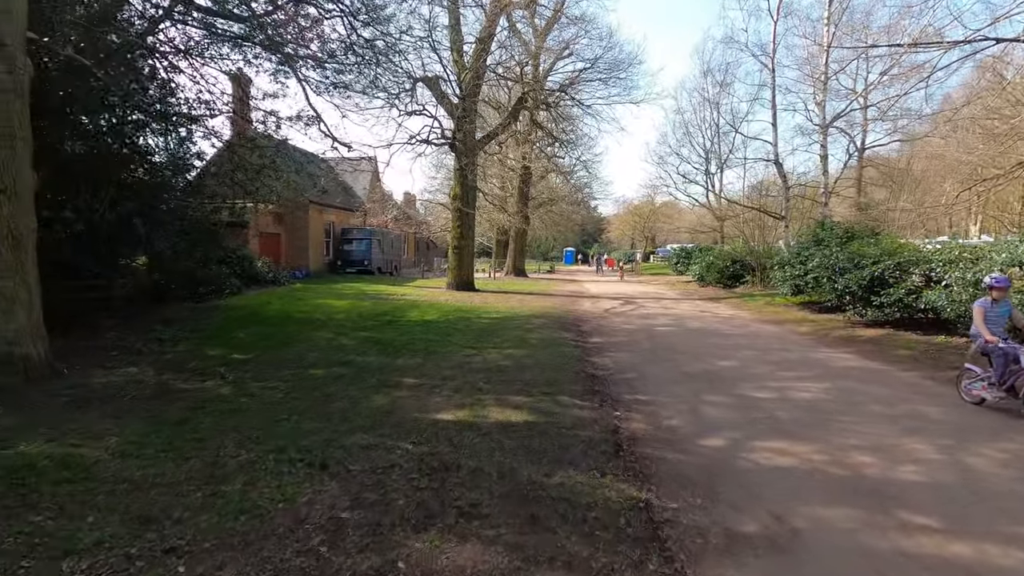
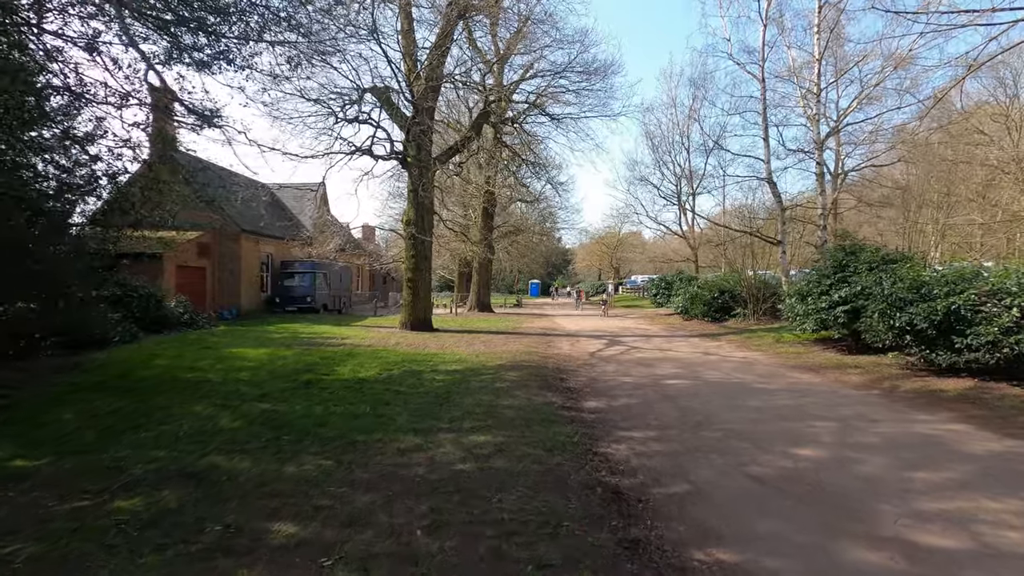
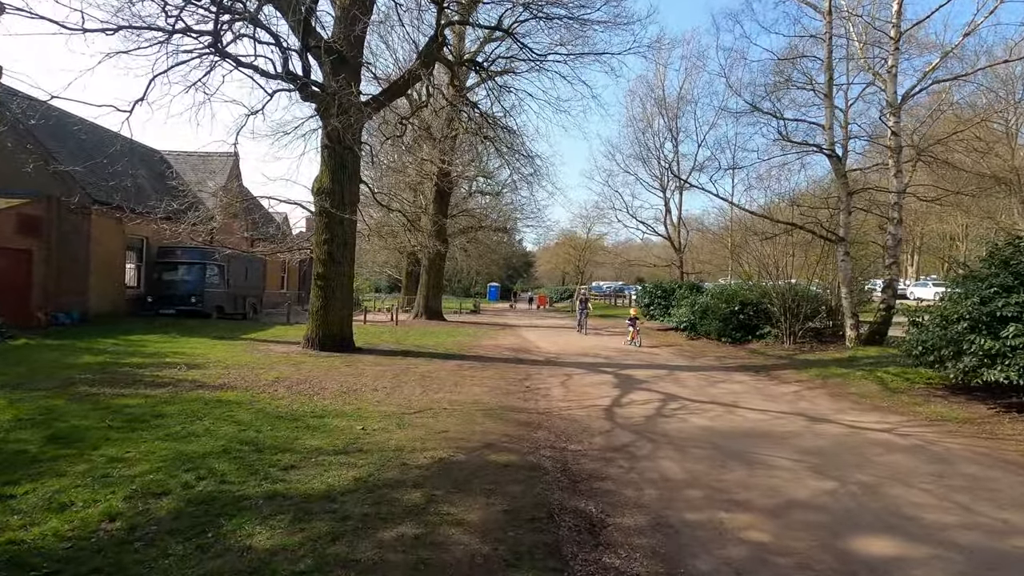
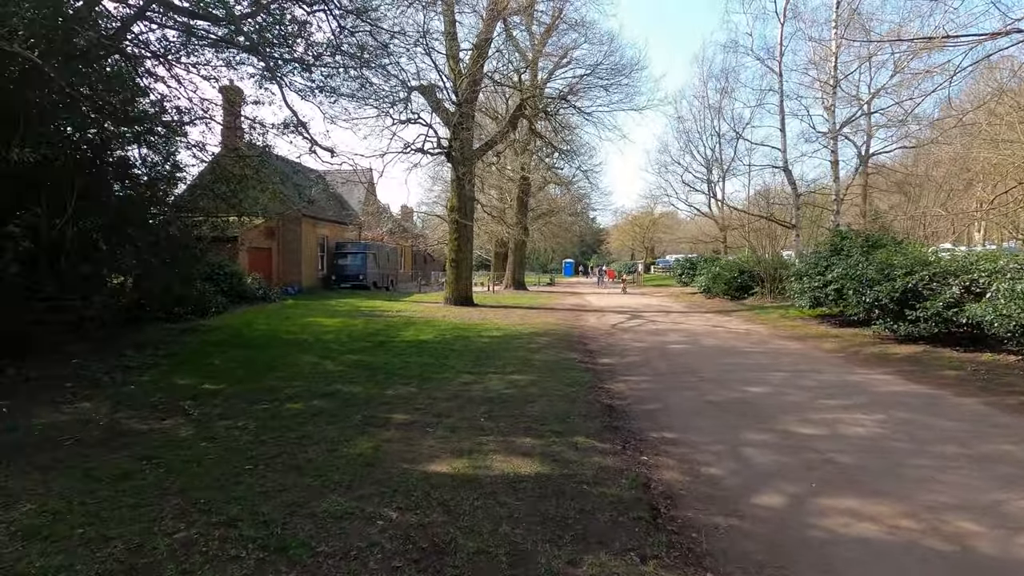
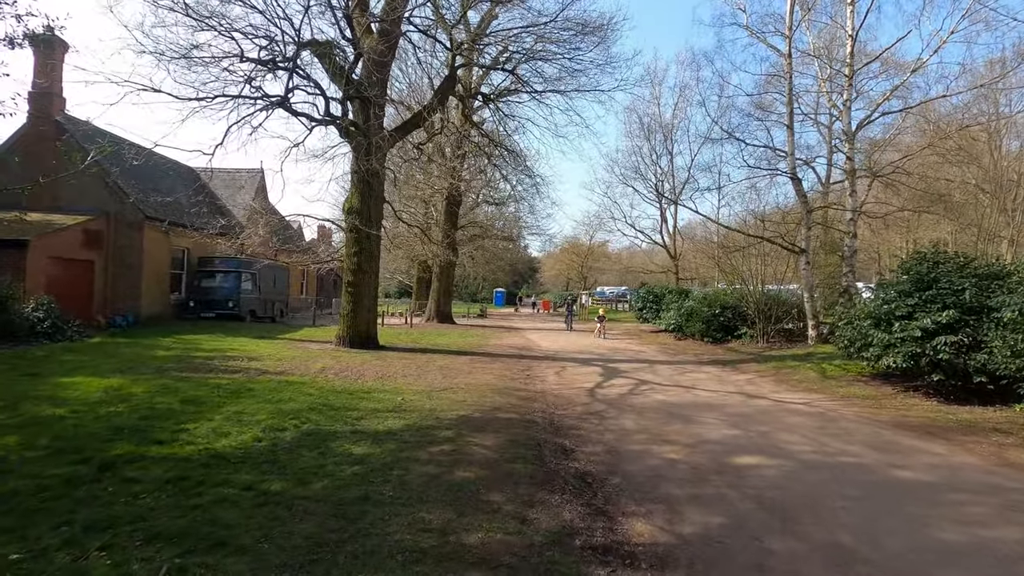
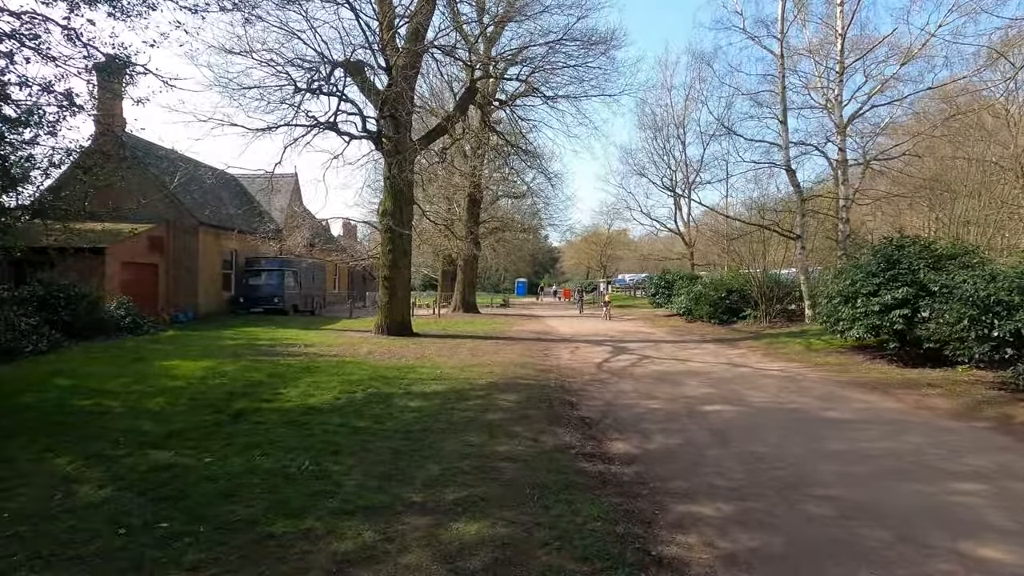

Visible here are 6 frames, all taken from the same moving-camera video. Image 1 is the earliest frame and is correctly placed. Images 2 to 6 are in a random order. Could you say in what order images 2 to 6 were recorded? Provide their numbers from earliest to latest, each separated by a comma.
4, 2, 6, 5, 3
